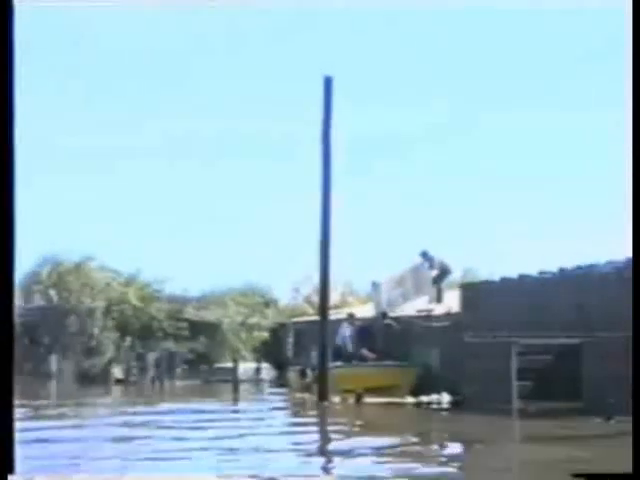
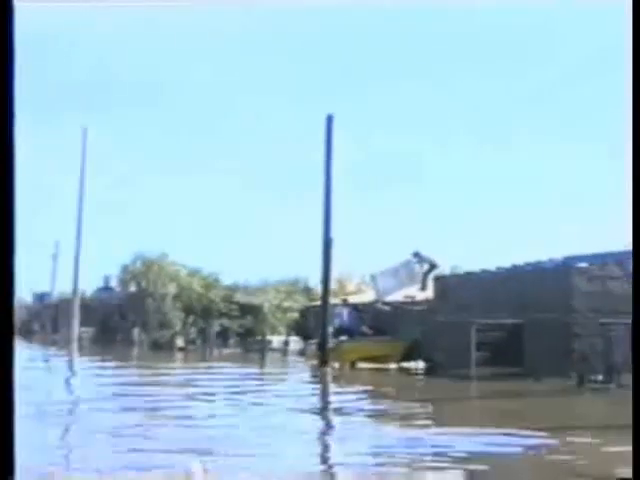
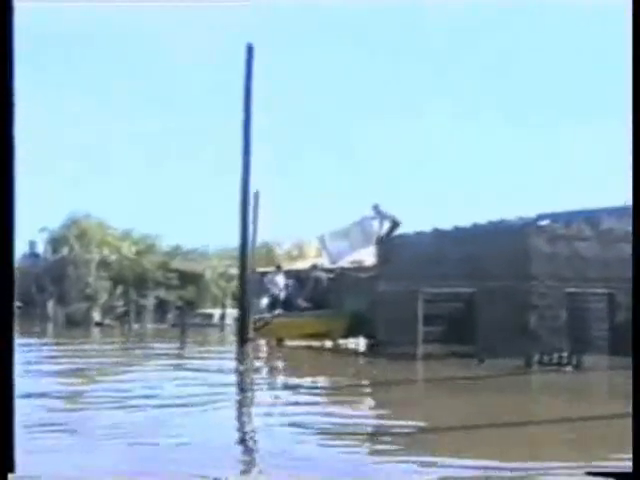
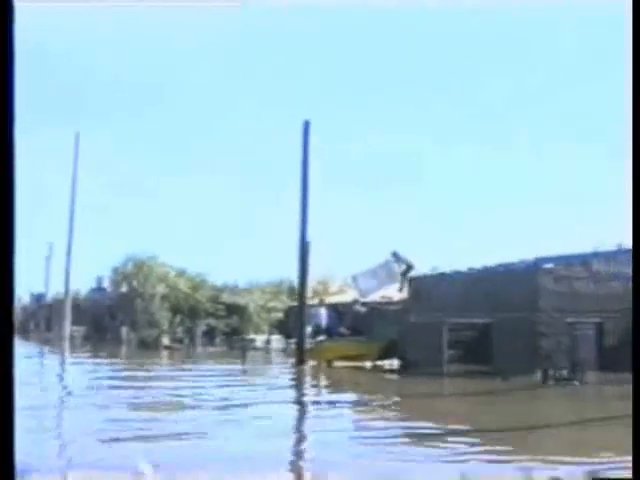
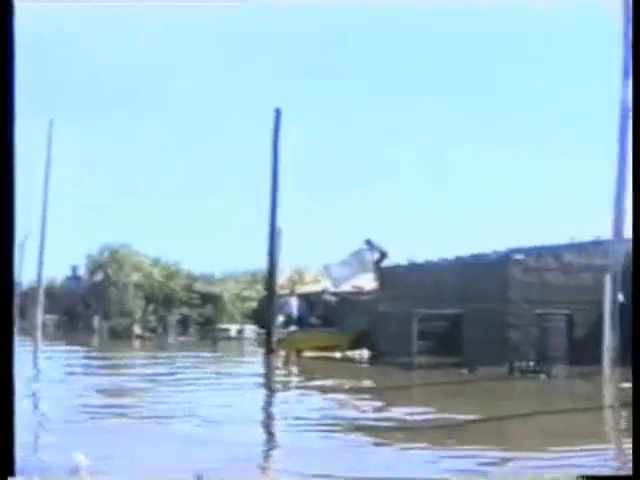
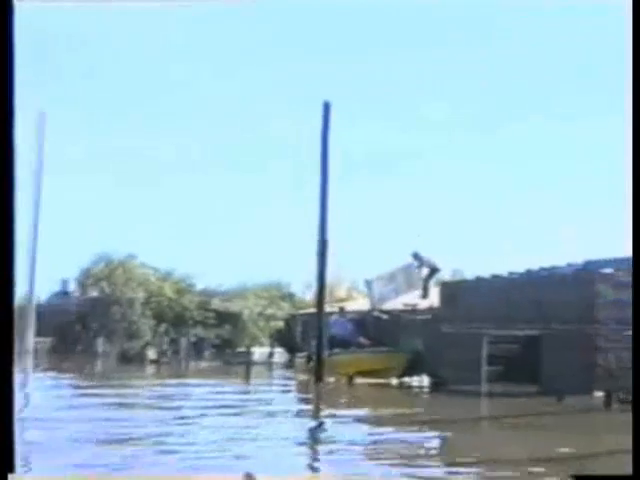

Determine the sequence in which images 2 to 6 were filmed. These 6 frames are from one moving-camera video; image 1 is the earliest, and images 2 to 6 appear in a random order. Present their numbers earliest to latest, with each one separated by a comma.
6, 2, 4, 5, 3
